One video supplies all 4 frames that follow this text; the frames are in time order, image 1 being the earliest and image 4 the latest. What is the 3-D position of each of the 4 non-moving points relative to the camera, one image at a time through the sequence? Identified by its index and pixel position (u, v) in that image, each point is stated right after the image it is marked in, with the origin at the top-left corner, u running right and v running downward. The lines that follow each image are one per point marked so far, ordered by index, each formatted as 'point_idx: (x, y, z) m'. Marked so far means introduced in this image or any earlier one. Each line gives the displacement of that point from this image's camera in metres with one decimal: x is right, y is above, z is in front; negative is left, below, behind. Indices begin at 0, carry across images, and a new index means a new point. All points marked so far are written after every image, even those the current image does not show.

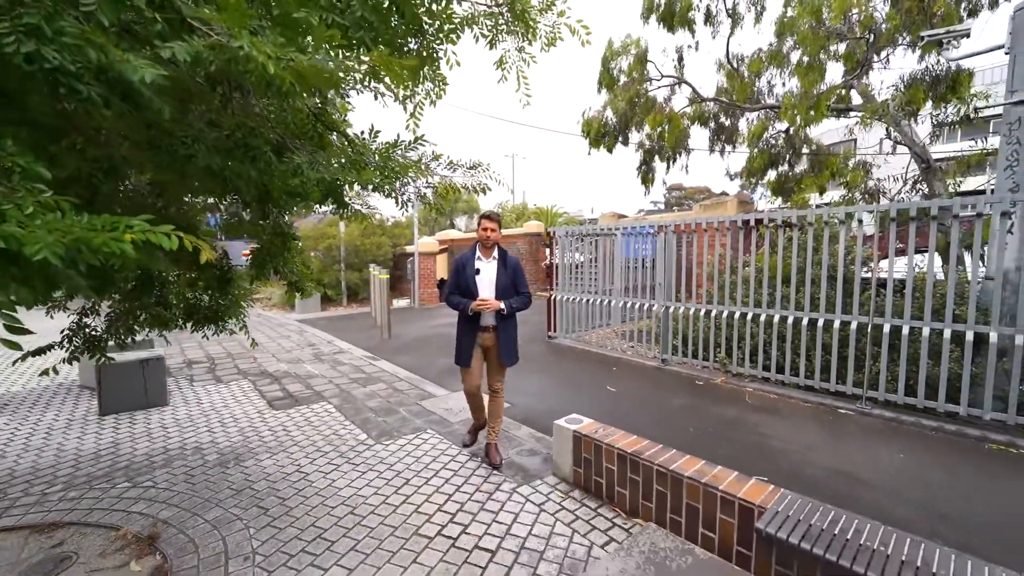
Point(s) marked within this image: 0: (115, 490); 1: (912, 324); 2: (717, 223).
0: (-3.4, -1.7, +3.3) m
1: (+4.7, -0.4, +4.4) m
2: (+3.2, +1.0, +5.6) m
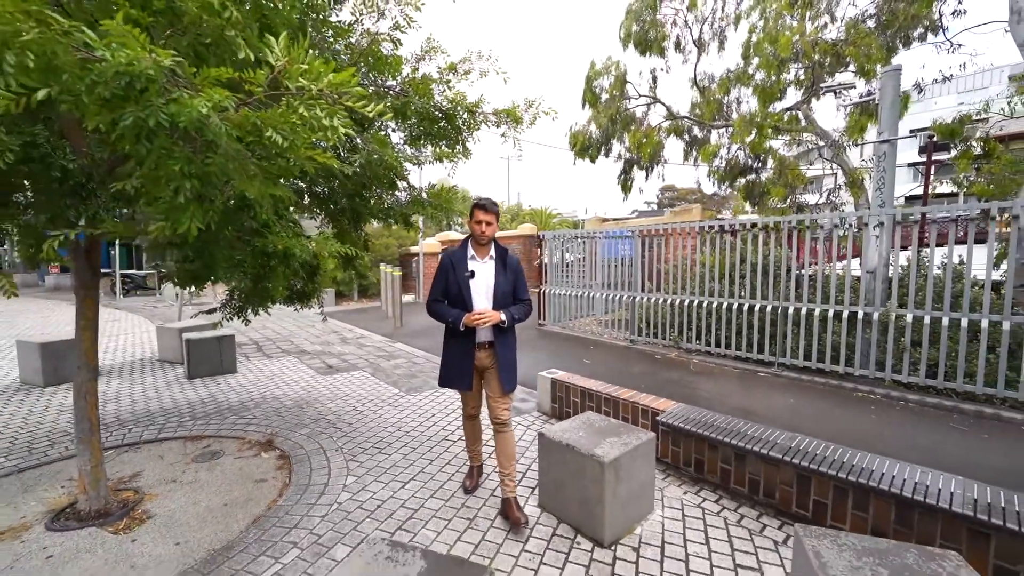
0: (-3.5, -1.6, +4.7) m
1: (+4.6, -0.3, +5.9) m
2: (+3.1, +1.1, +7.1) m
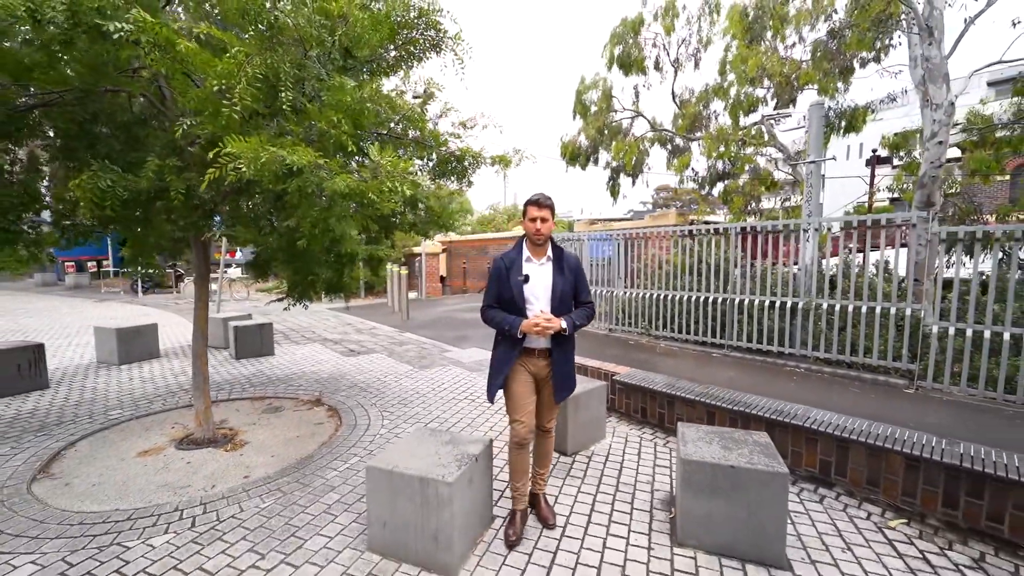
0: (-3.6, -1.5, +5.8) m
1: (+4.5, -0.2, +7.1) m
2: (+3.0, +1.2, +8.3) m
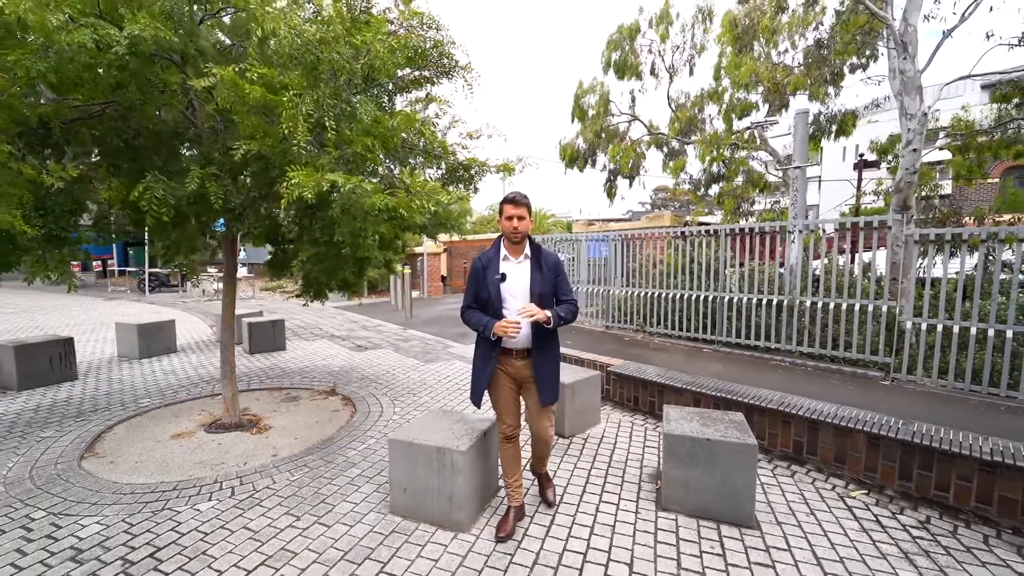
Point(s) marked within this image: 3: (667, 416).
0: (-3.5, -1.5, +6.2) m
1: (+4.5, -0.1, +7.5) m
2: (+3.0, +1.2, +8.7) m
3: (+1.3, -1.1, +3.3) m
